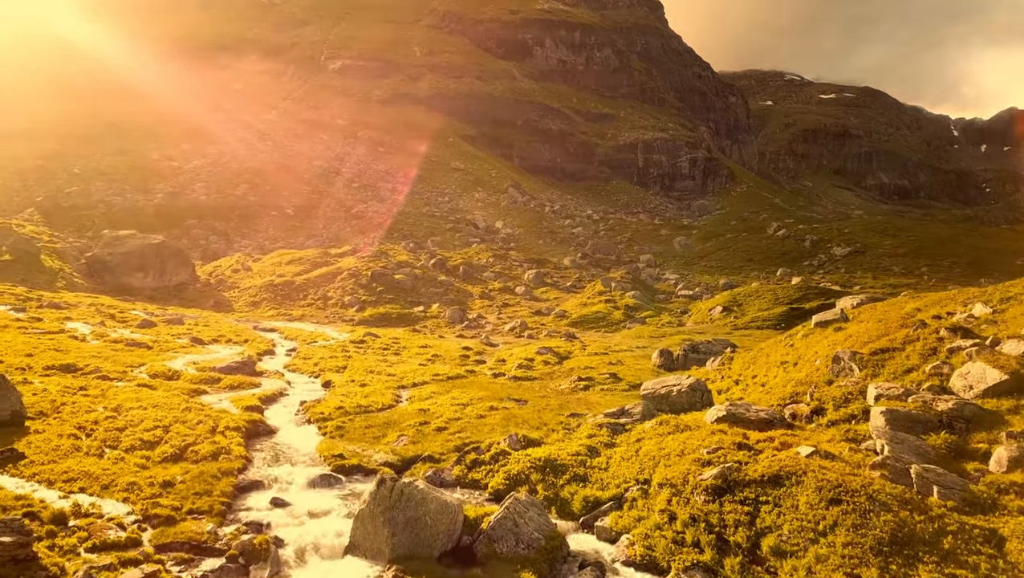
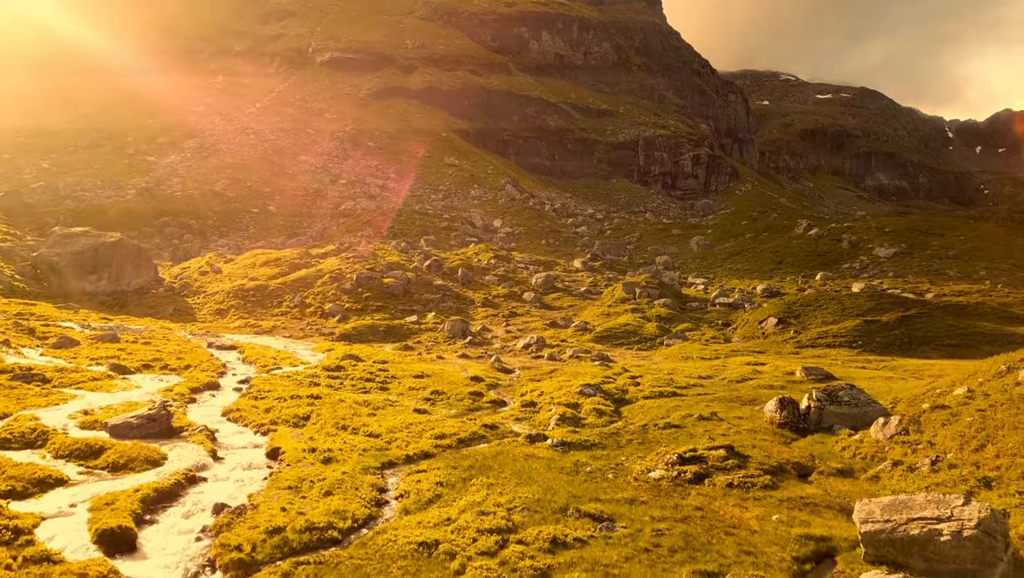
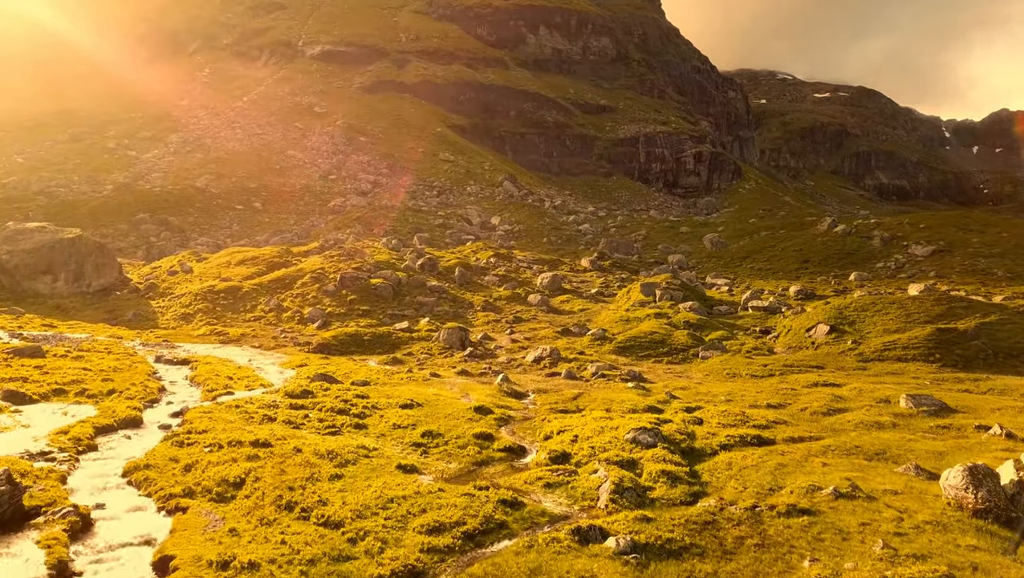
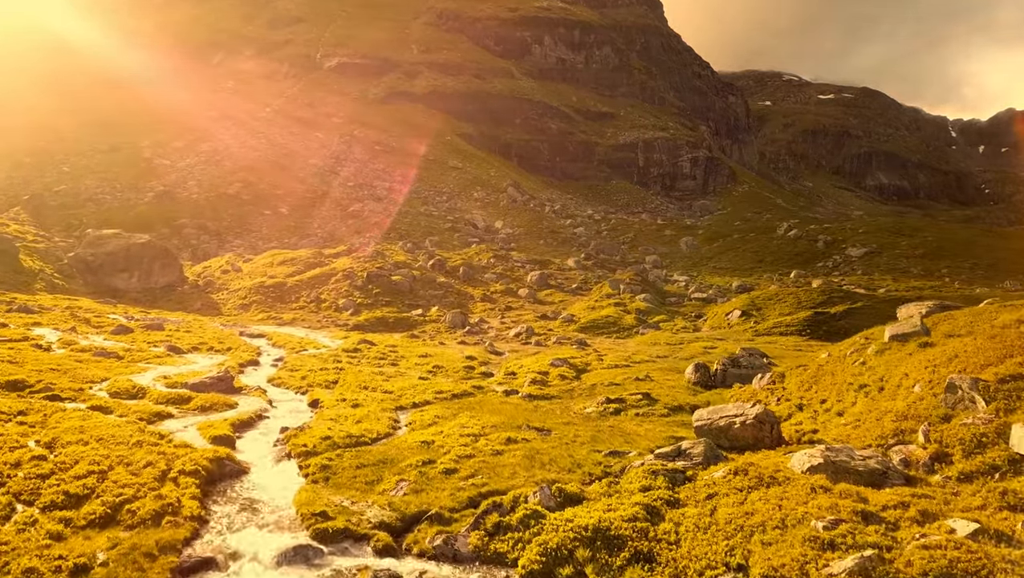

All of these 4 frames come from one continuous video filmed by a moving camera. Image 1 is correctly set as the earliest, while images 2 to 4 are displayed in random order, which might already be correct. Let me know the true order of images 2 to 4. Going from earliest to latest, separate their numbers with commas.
4, 2, 3
